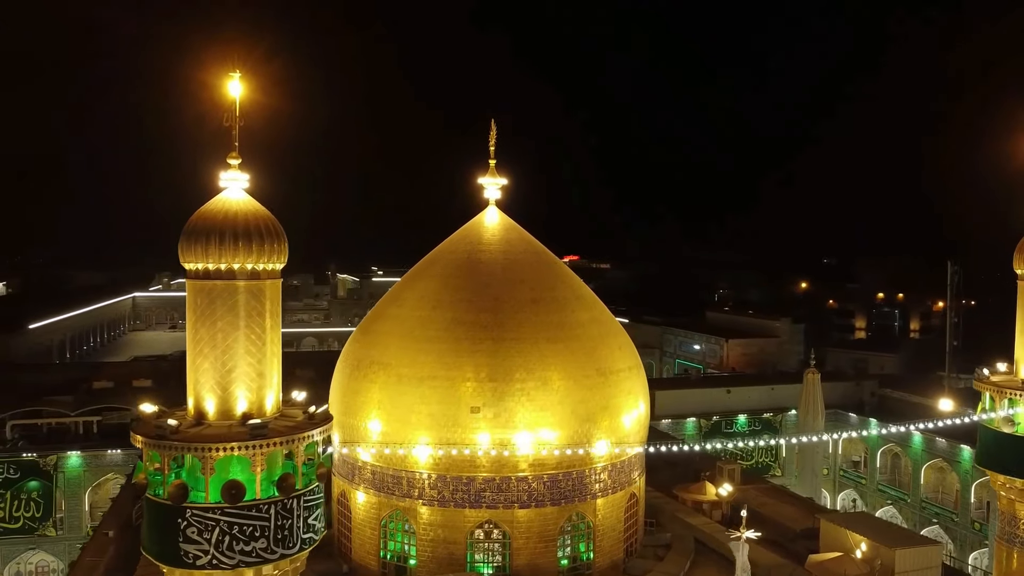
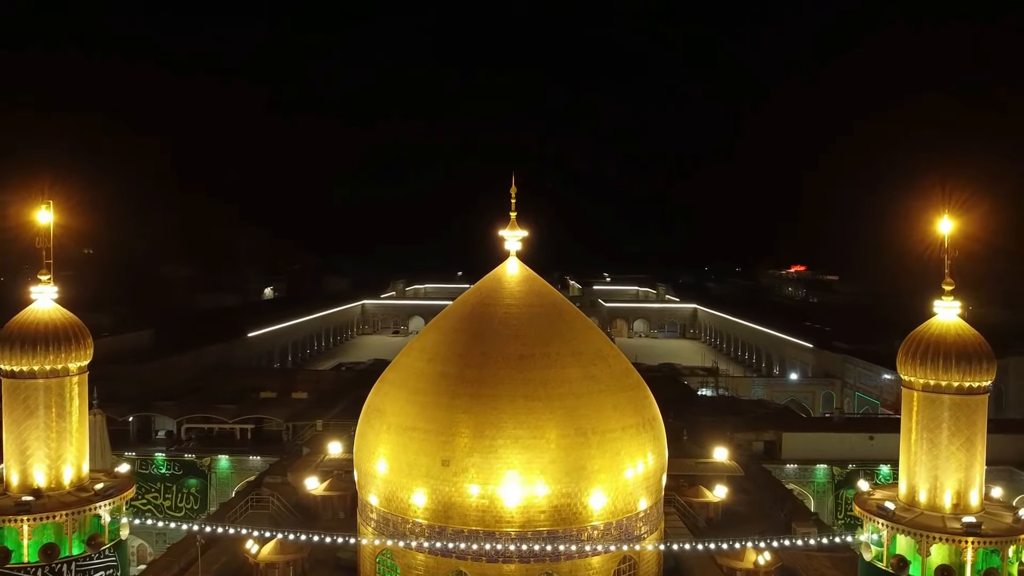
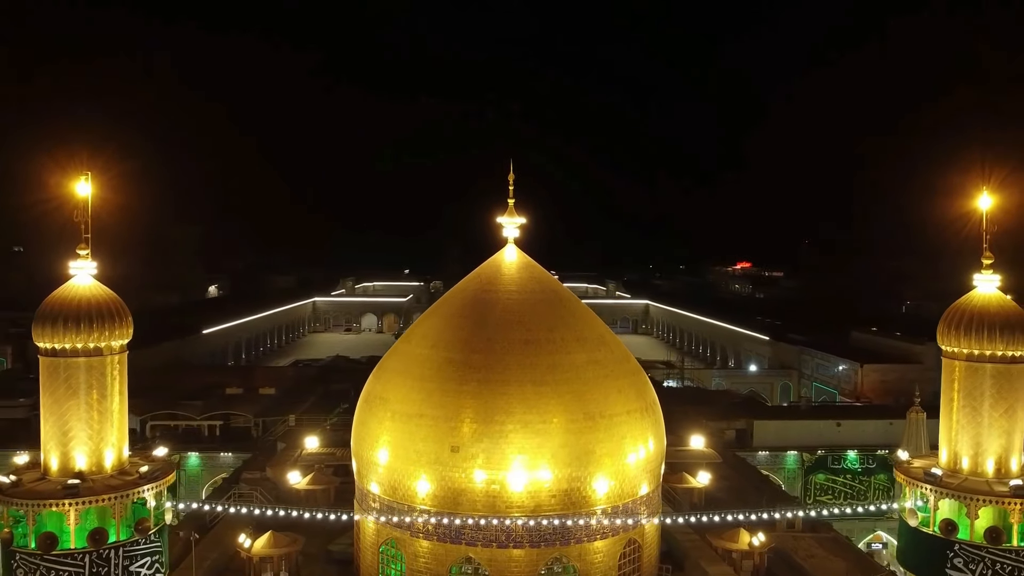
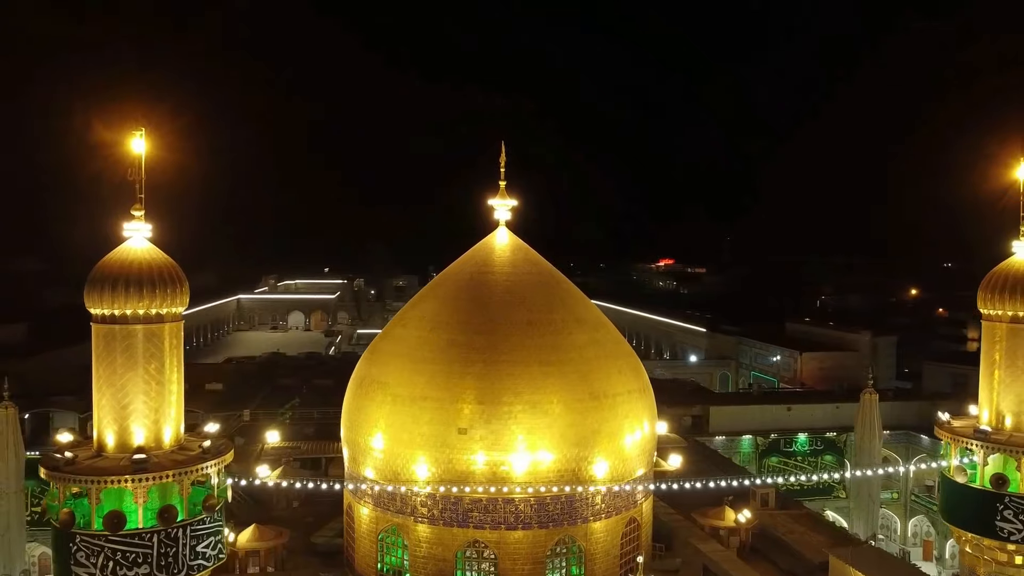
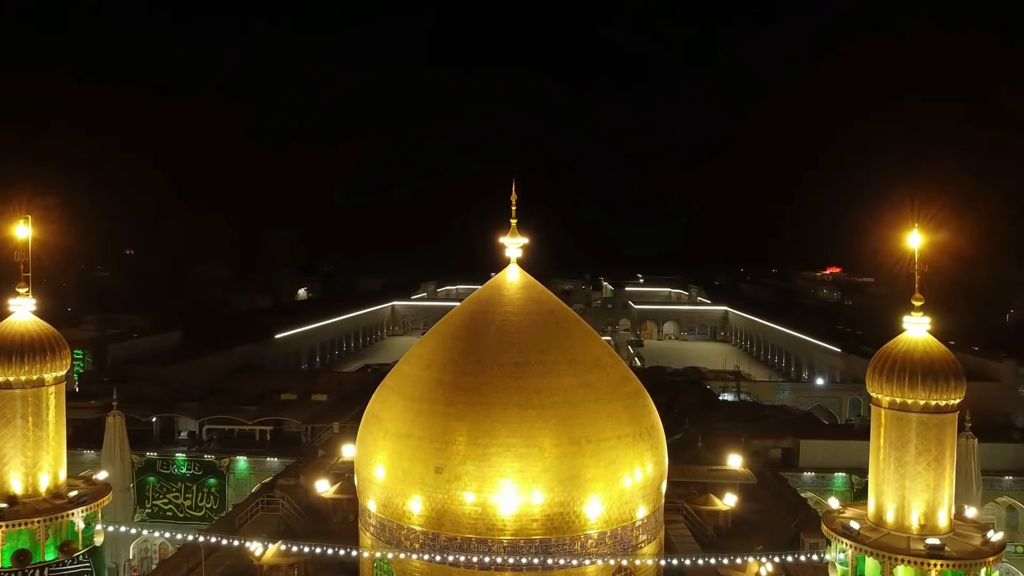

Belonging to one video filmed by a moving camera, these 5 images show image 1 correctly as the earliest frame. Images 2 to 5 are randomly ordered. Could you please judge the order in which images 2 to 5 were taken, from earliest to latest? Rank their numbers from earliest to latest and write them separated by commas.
4, 3, 2, 5
